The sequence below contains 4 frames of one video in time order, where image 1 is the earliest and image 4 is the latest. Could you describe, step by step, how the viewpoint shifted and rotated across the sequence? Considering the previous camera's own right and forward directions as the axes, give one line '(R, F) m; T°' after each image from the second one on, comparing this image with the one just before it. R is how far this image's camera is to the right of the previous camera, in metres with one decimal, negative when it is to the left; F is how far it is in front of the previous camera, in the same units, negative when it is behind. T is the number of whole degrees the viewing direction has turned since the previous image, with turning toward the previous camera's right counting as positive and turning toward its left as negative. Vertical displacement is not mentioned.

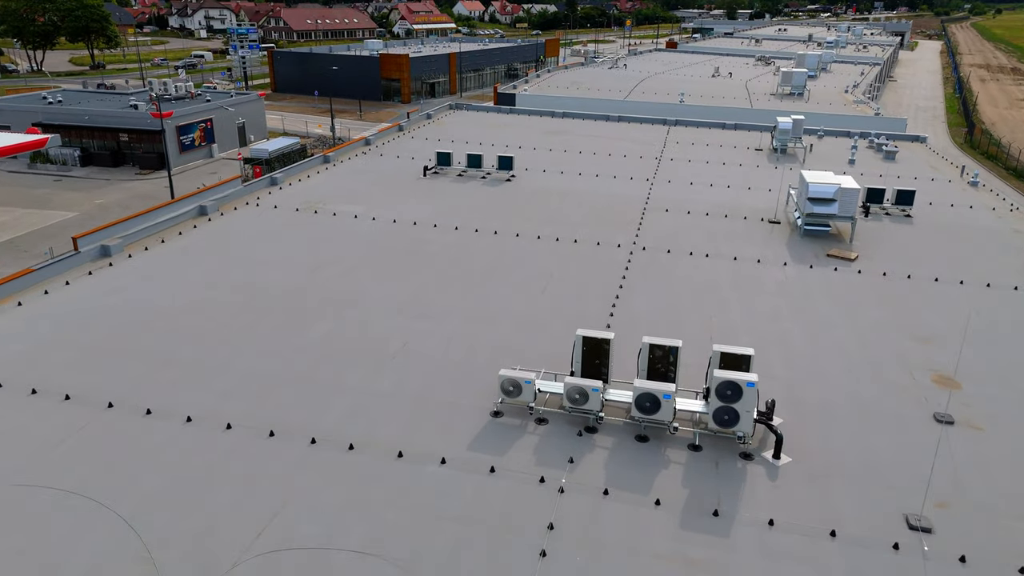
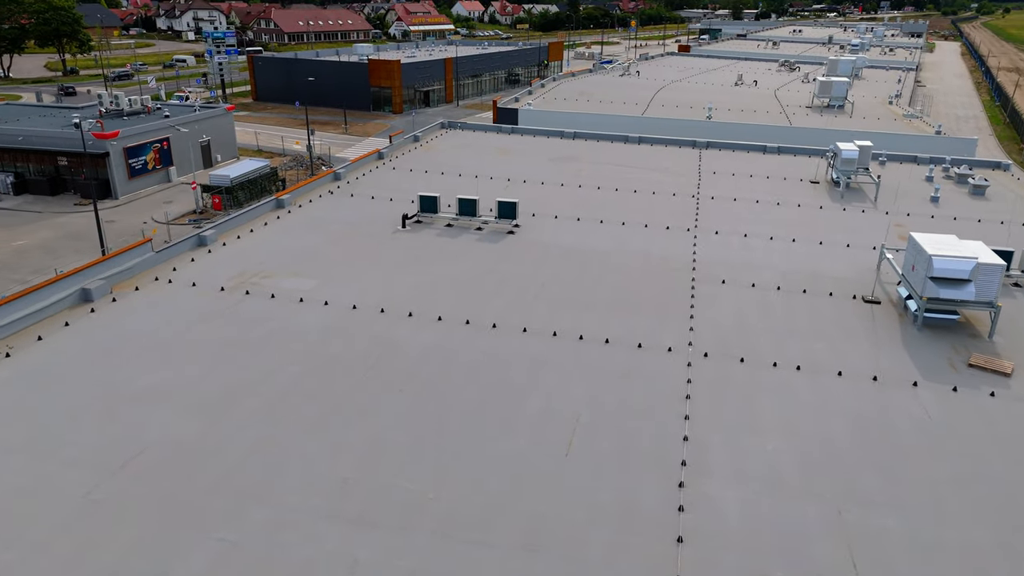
(-0.1, +4.7) m; 0°
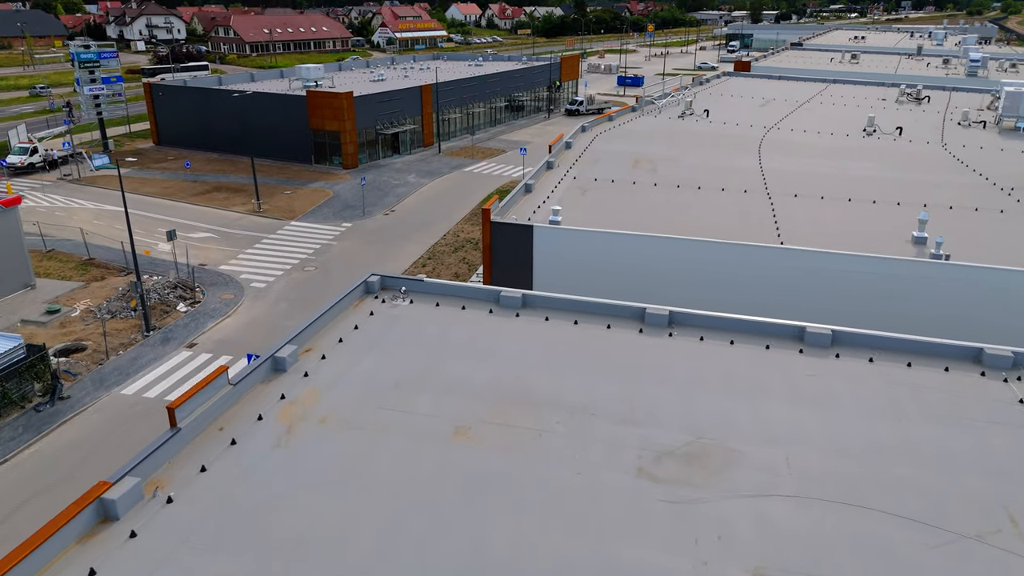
(-0.2, +16.0) m; 0°
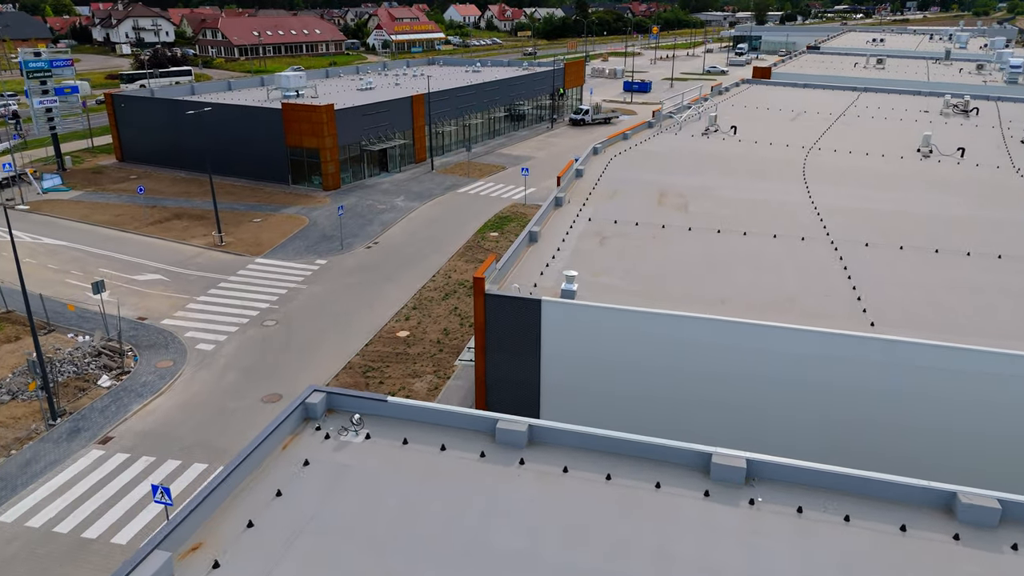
(0.0, +3.8) m; 0°
